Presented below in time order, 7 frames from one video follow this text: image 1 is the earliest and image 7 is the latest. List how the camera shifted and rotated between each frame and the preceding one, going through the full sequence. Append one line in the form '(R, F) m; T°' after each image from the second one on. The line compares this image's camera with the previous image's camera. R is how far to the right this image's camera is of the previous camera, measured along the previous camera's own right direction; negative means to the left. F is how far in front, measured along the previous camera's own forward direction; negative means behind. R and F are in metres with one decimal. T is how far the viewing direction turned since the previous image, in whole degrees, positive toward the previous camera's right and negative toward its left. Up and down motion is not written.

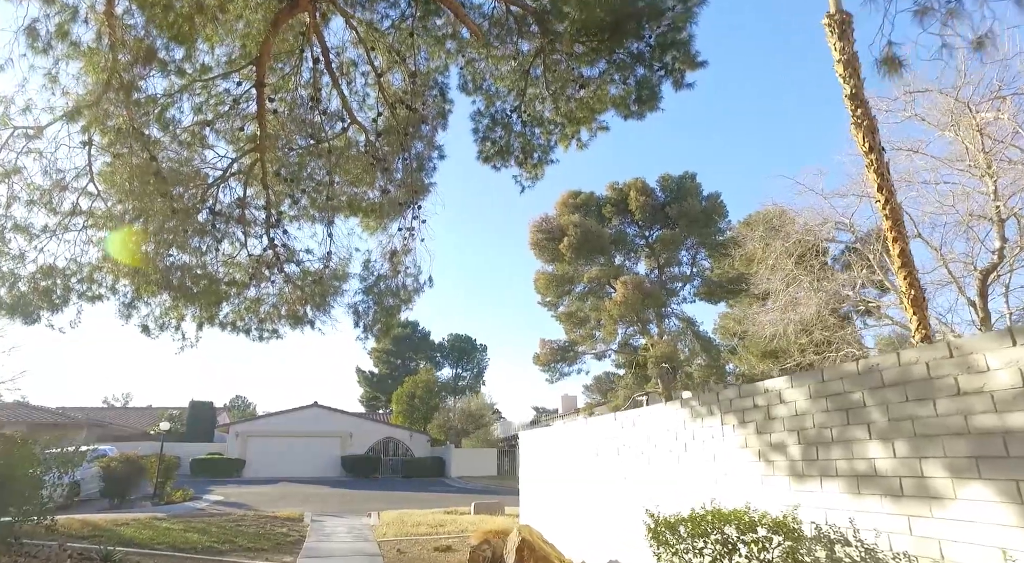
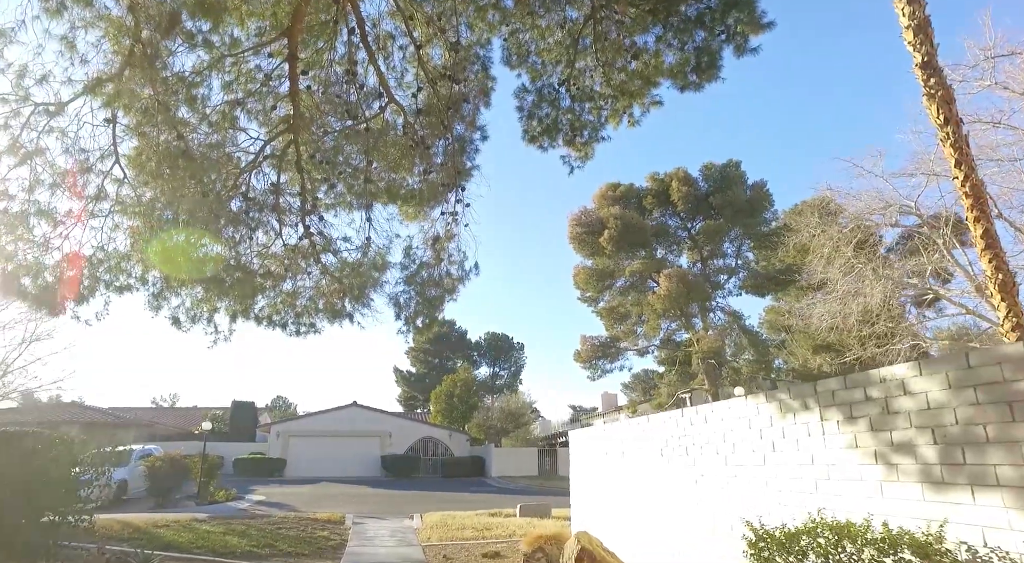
(-0.2, +0.5) m; -3°
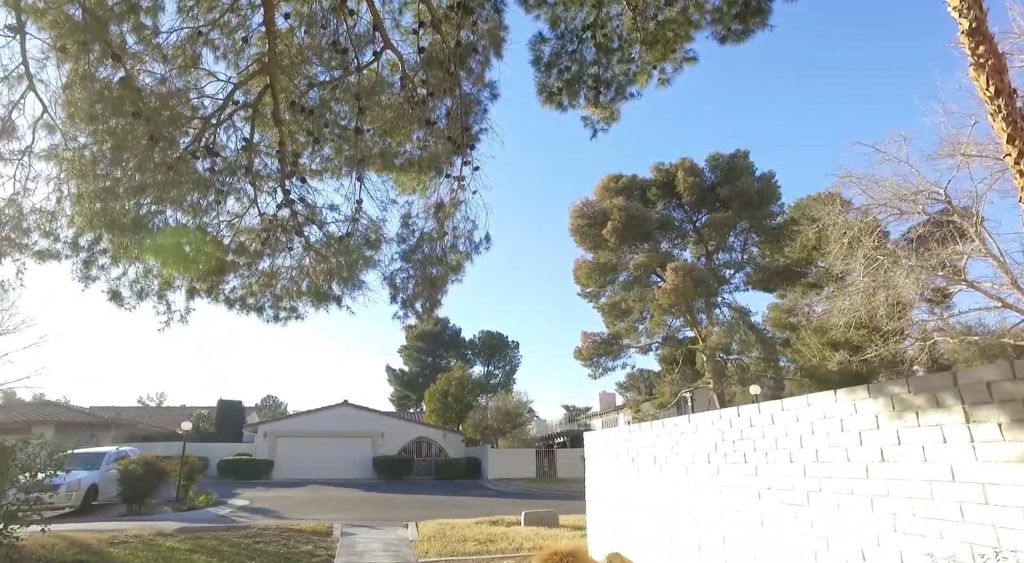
(-0.2, +1.0) m; +1°
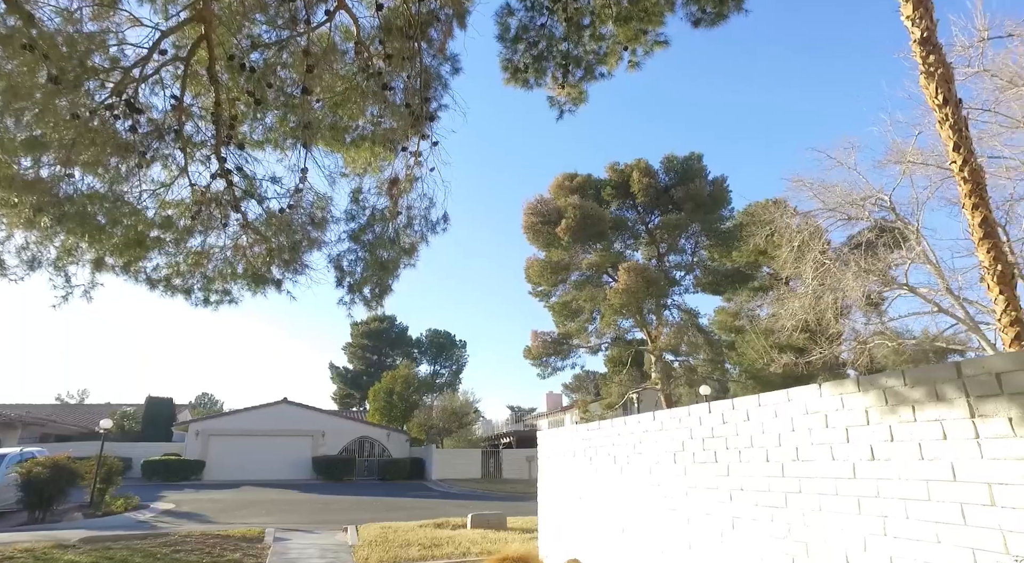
(-0.1, +0.4) m; +5°
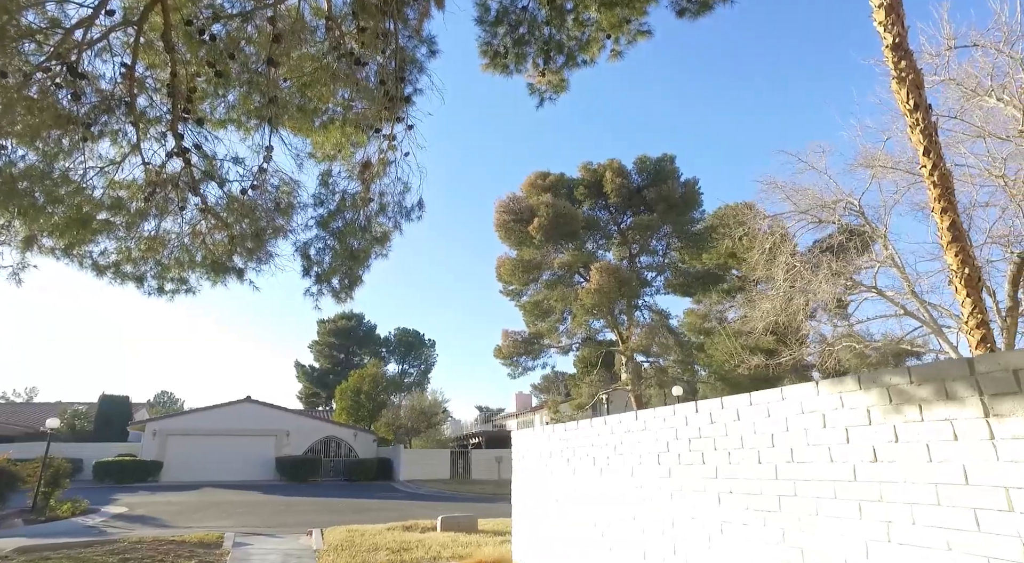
(-0.1, +0.2) m; +3°
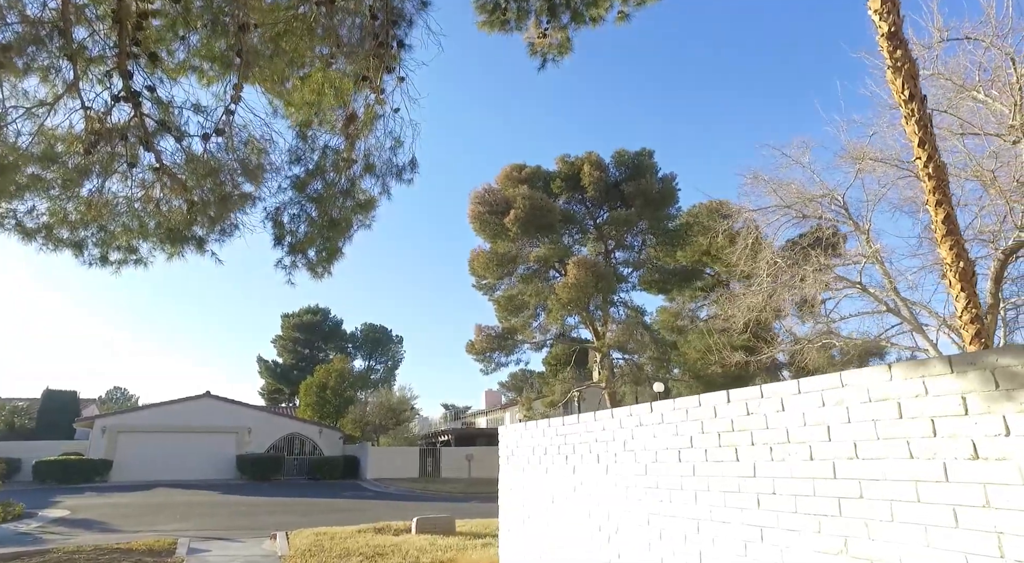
(-0.3, +0.6) m; +3°
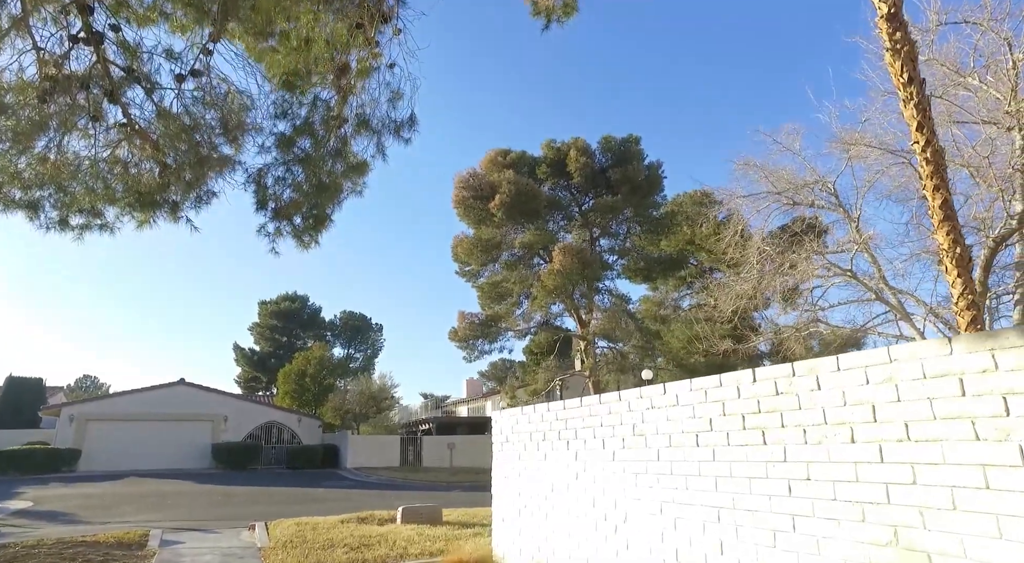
(-0.2, +0.3) m; +2°
